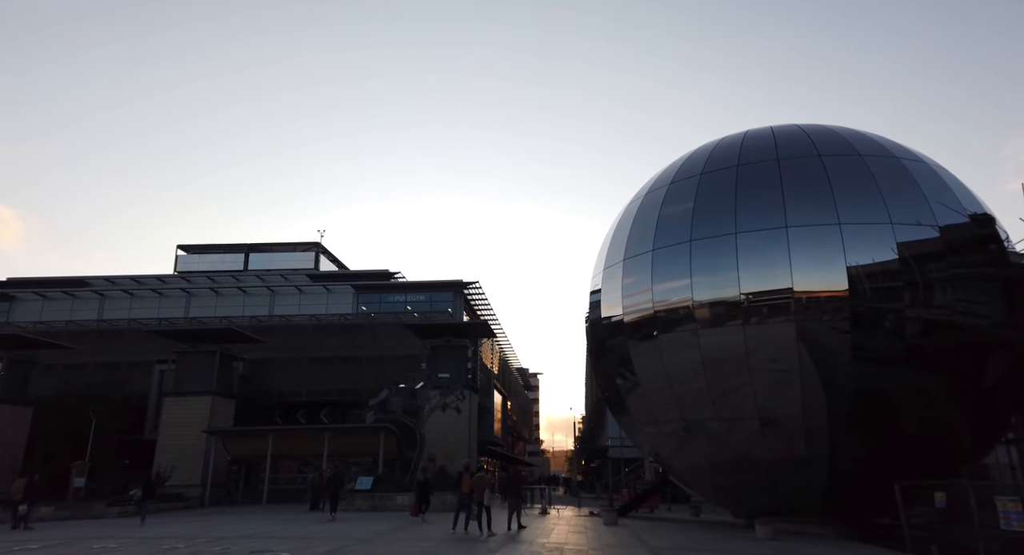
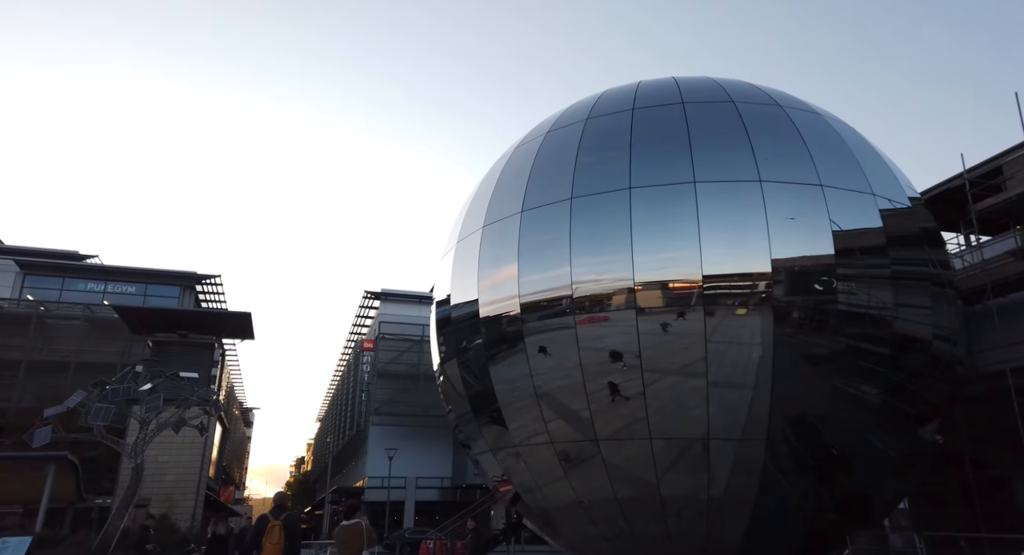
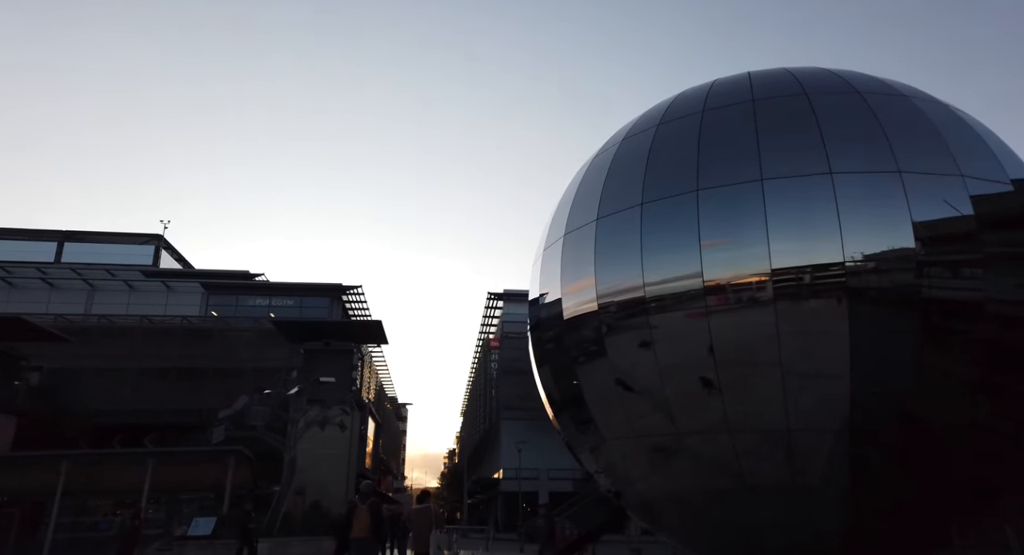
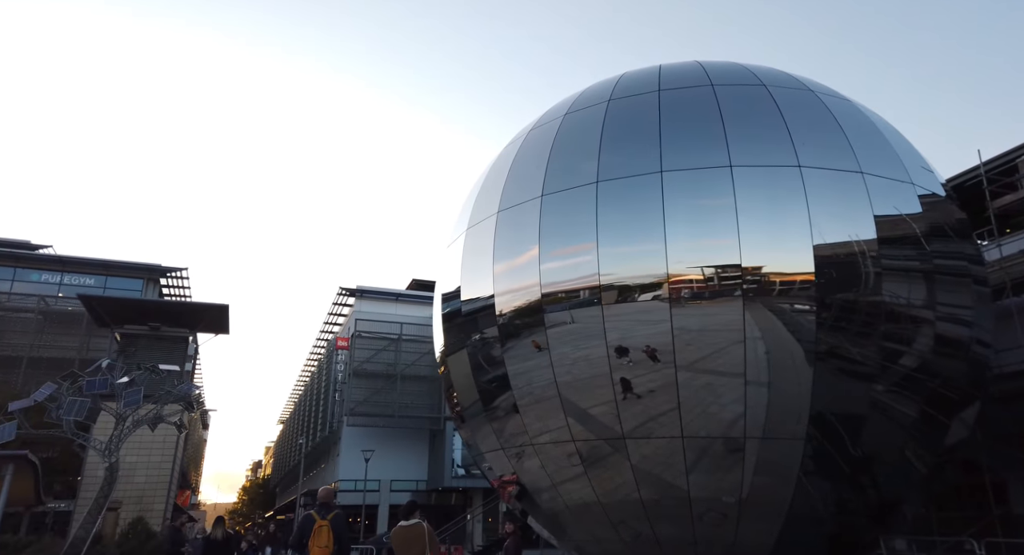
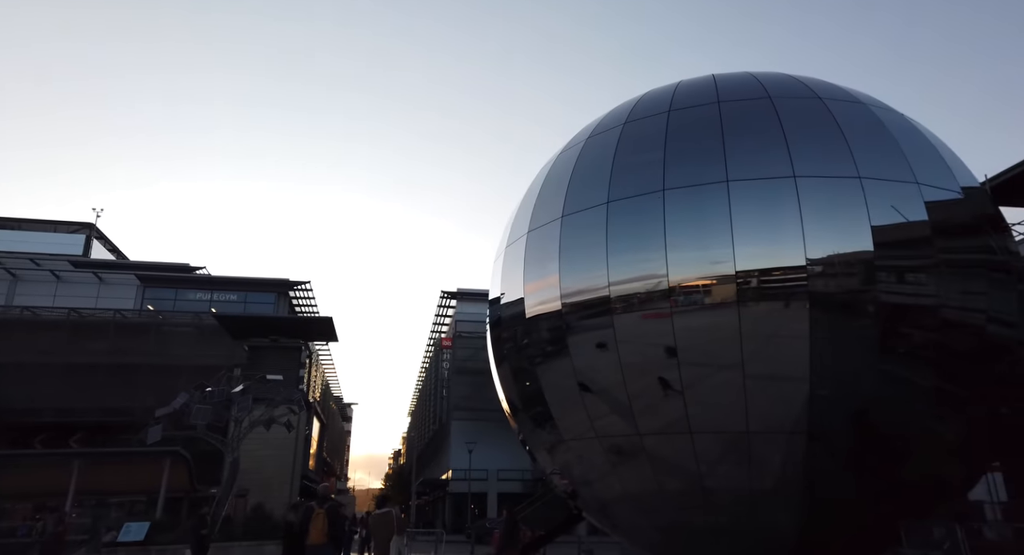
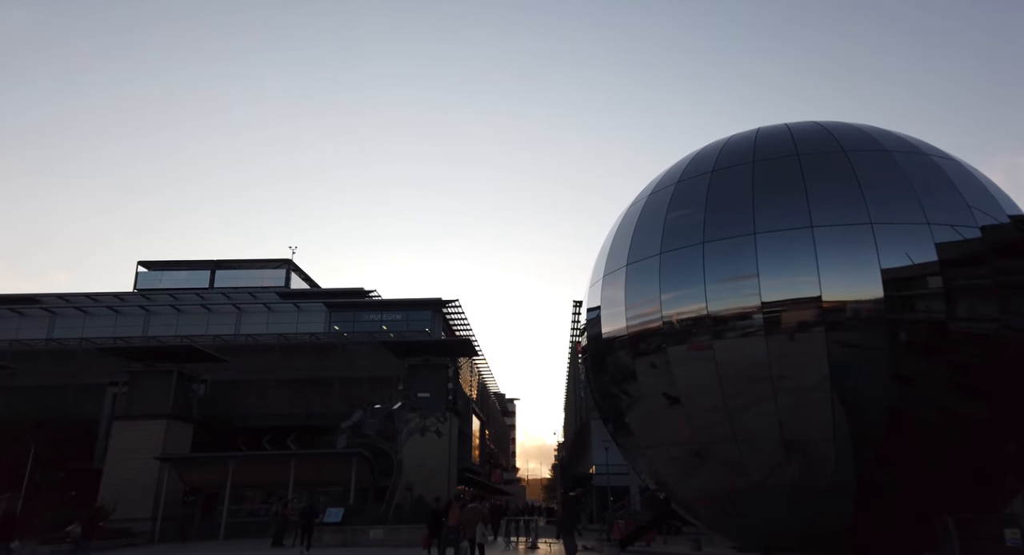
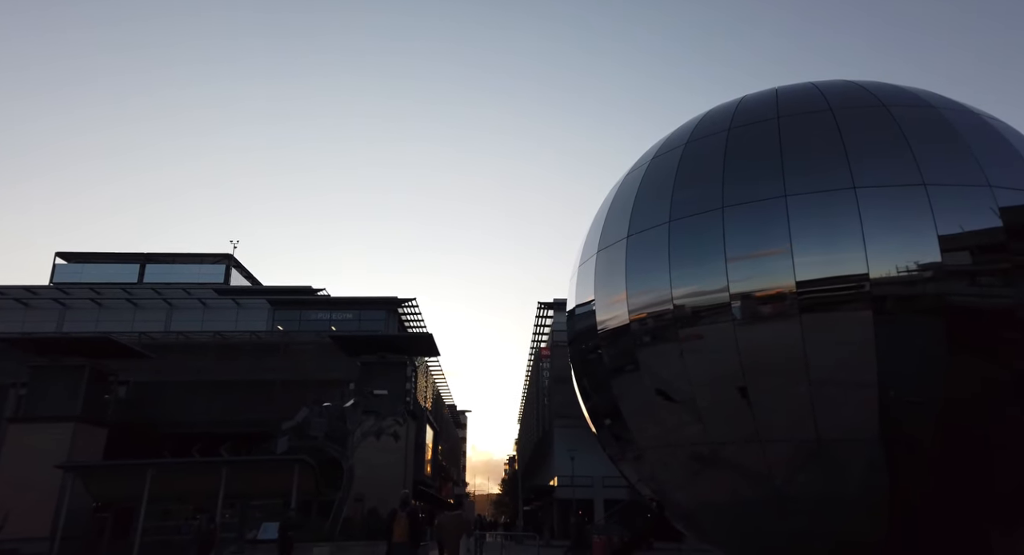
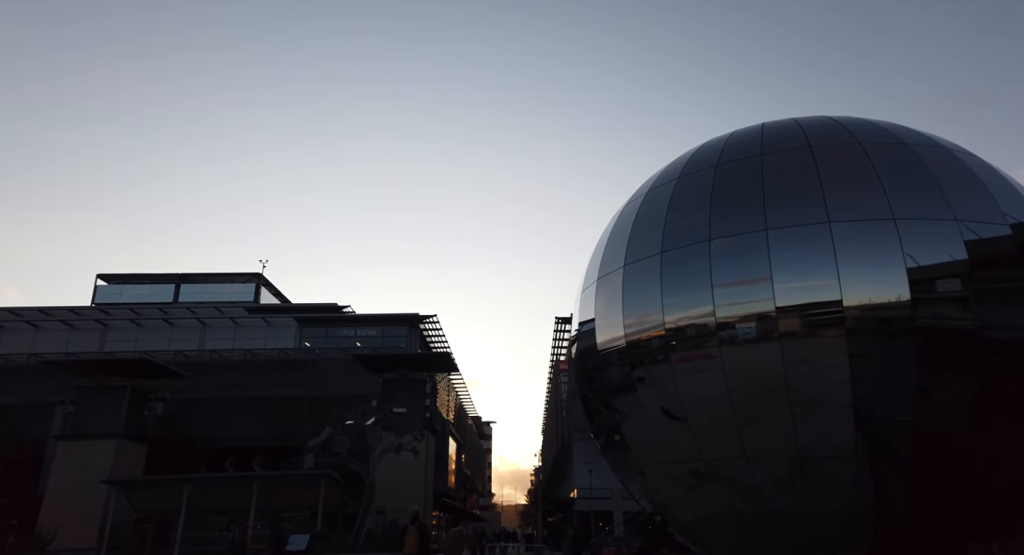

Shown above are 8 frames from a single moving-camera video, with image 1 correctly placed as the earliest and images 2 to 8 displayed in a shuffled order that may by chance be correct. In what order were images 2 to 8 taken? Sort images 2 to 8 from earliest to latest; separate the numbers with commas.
6, 8, 7, 3, 5, 2, 4
